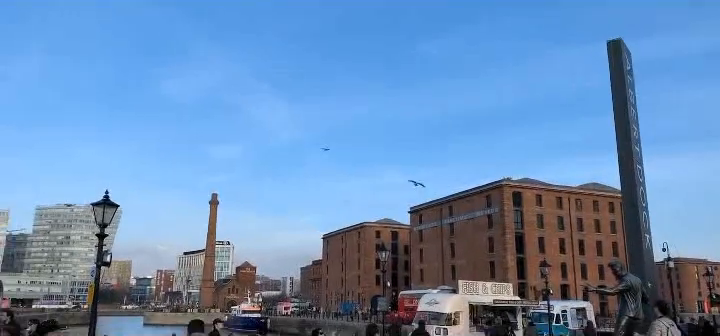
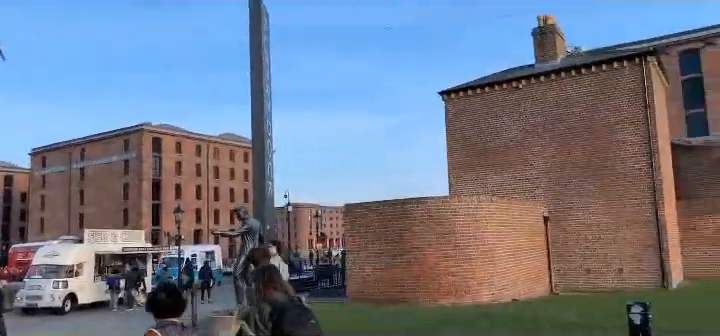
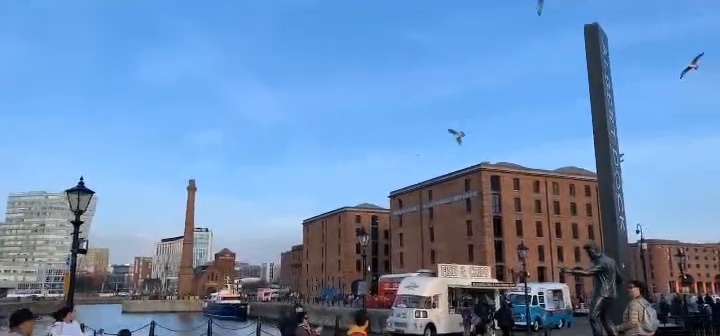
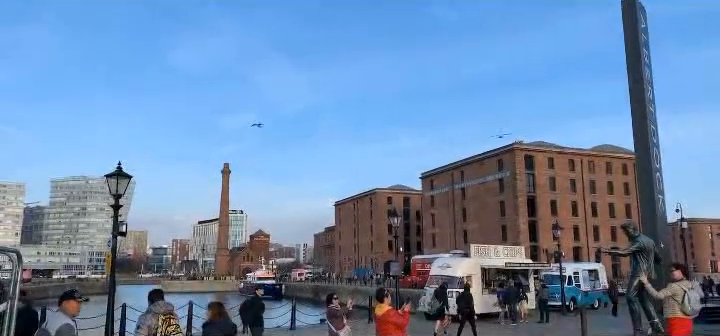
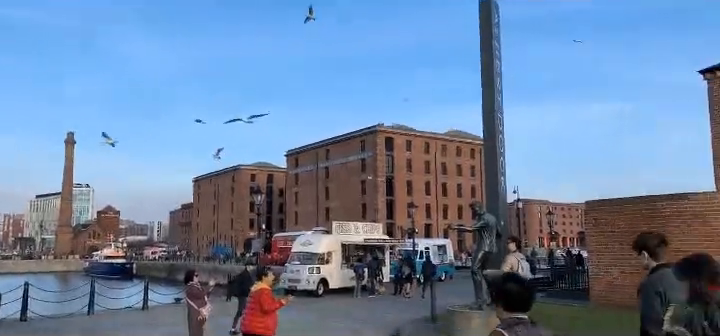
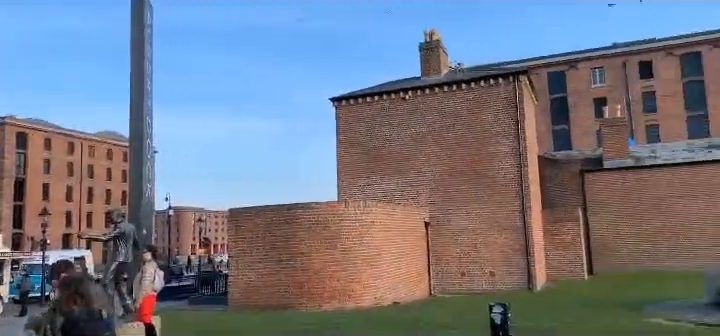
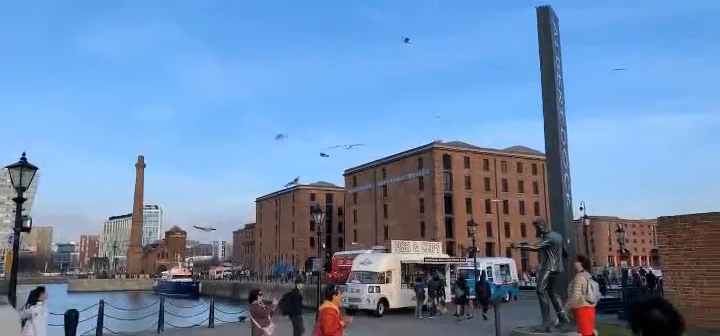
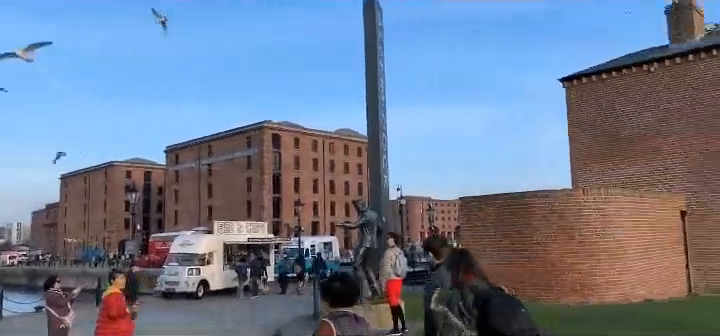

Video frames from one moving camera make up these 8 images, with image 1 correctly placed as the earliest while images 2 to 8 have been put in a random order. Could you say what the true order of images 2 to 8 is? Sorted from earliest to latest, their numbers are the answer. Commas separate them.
4, 3, 7, 5, 8, 2, 6
